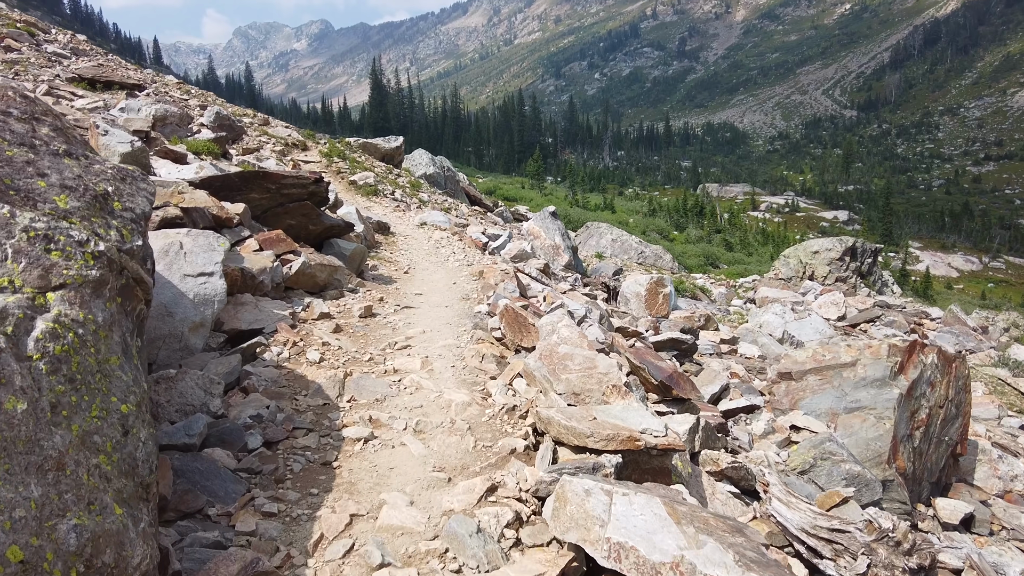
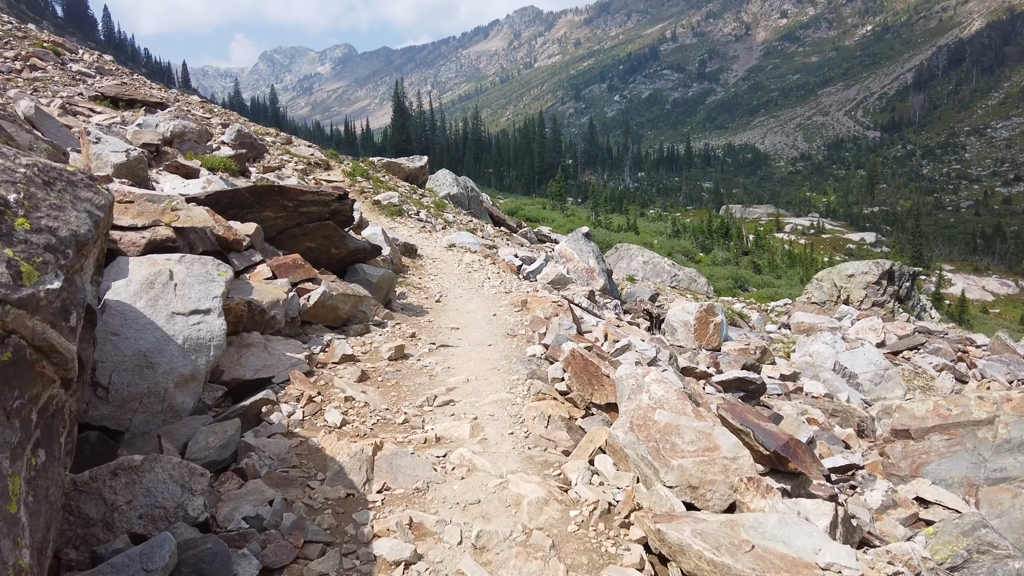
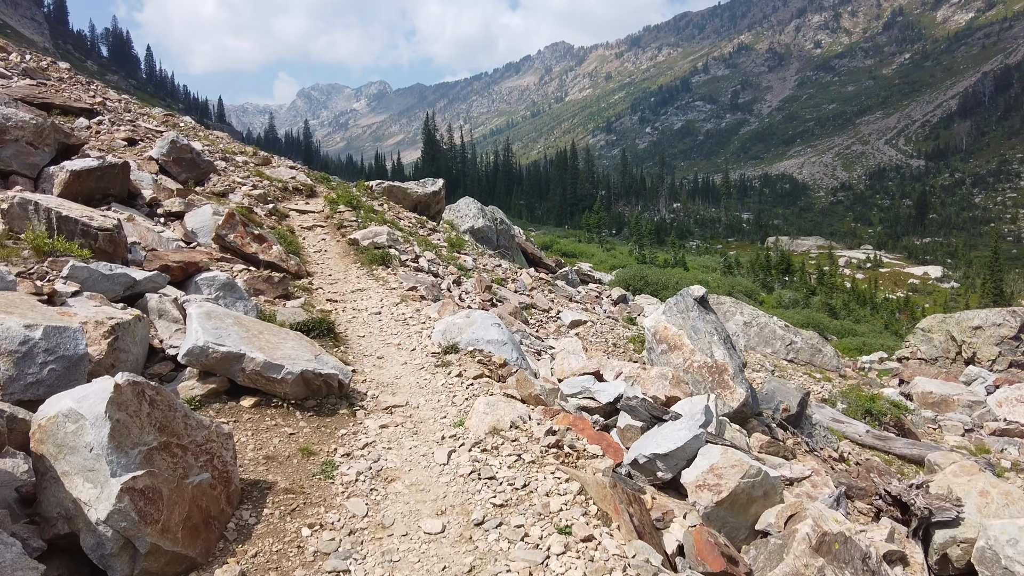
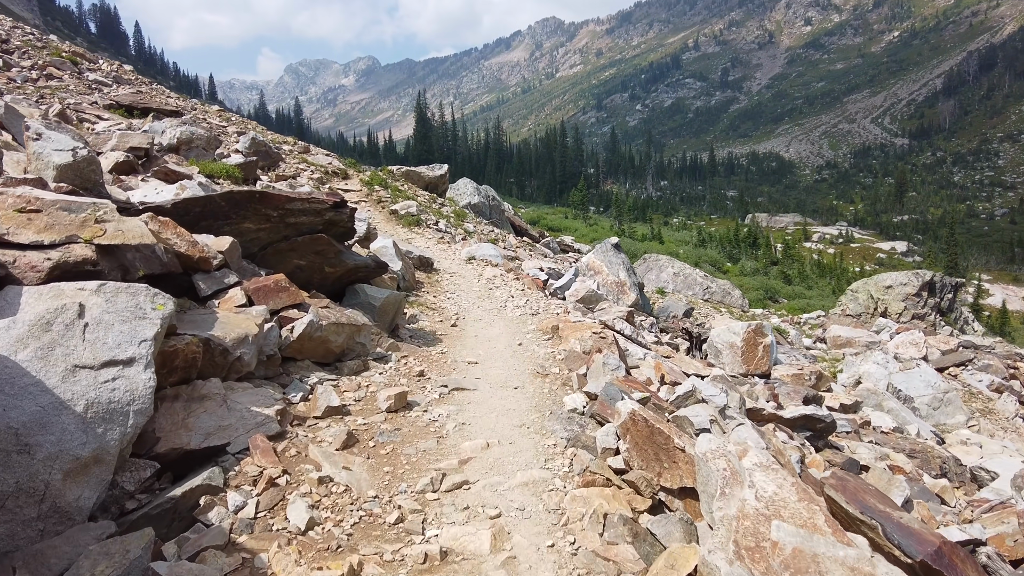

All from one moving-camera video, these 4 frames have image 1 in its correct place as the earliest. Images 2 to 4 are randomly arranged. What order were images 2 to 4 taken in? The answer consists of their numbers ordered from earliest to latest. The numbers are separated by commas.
2, 4, 3
